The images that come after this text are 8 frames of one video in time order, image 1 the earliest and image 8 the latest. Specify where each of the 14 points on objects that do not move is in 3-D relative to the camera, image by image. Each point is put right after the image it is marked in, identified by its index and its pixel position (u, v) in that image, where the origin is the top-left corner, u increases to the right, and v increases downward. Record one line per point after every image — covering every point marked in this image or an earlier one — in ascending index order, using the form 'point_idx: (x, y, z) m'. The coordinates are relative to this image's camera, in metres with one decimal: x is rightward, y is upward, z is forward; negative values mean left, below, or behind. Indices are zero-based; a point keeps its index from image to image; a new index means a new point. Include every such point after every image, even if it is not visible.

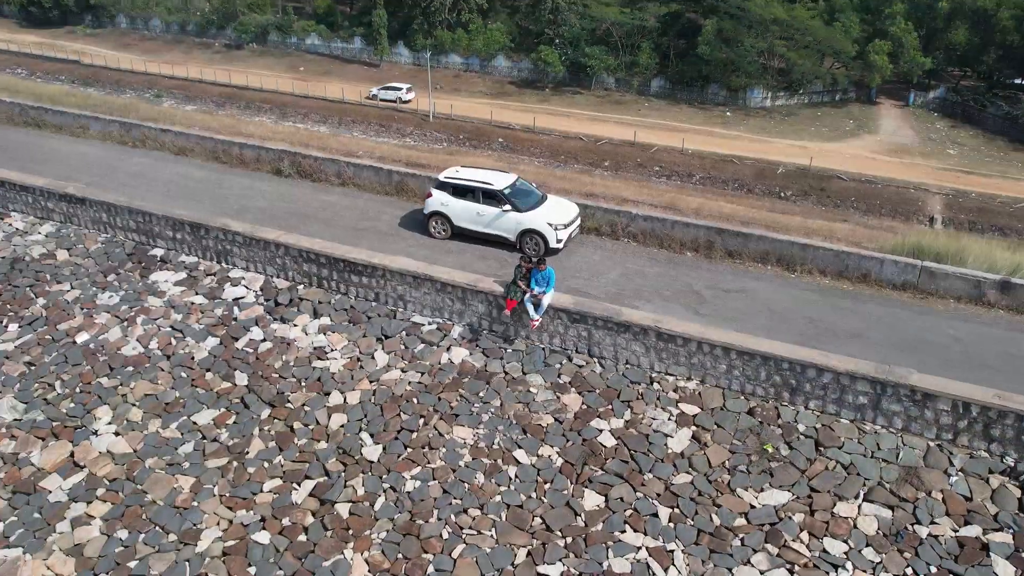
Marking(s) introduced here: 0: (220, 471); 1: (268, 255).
0: (-2.5, -1.5, +5.7) m
1: (-2.6, +0.5, +7.2) m
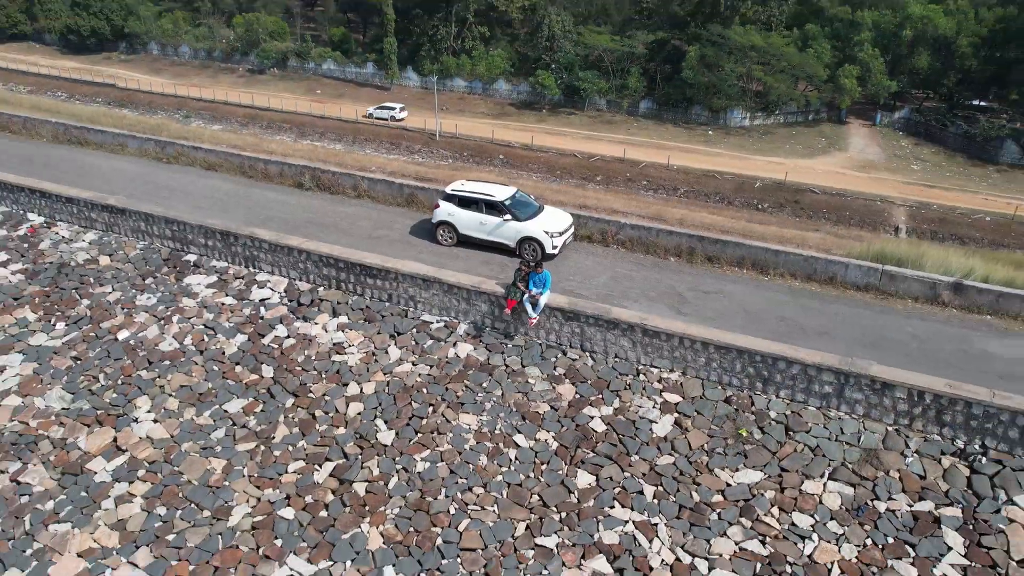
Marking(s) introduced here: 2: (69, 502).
0: (-2.5, -1.6, +6.3) m
1: (-2.6, +0.4, +7.9) m
2: (-4.2, -2.0, +6.2) m
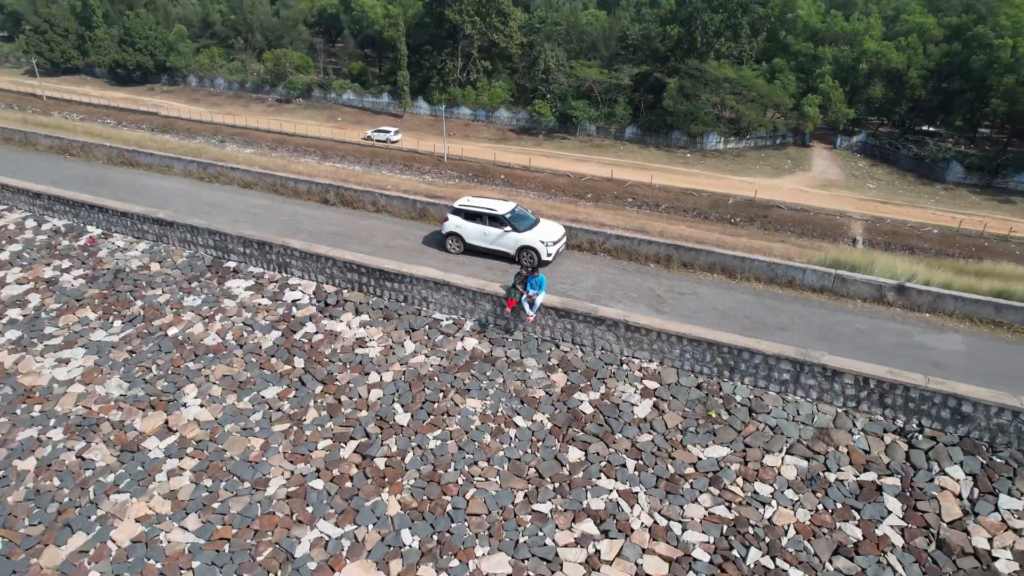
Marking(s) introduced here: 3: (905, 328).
0: (-2.5, -1.6, +7.2) m
1: (-2.6, +0.3, +8.8) m
2: (-4.2, -2.0, +7.0) m
3: (+4.9, -0.5, +8.0) m
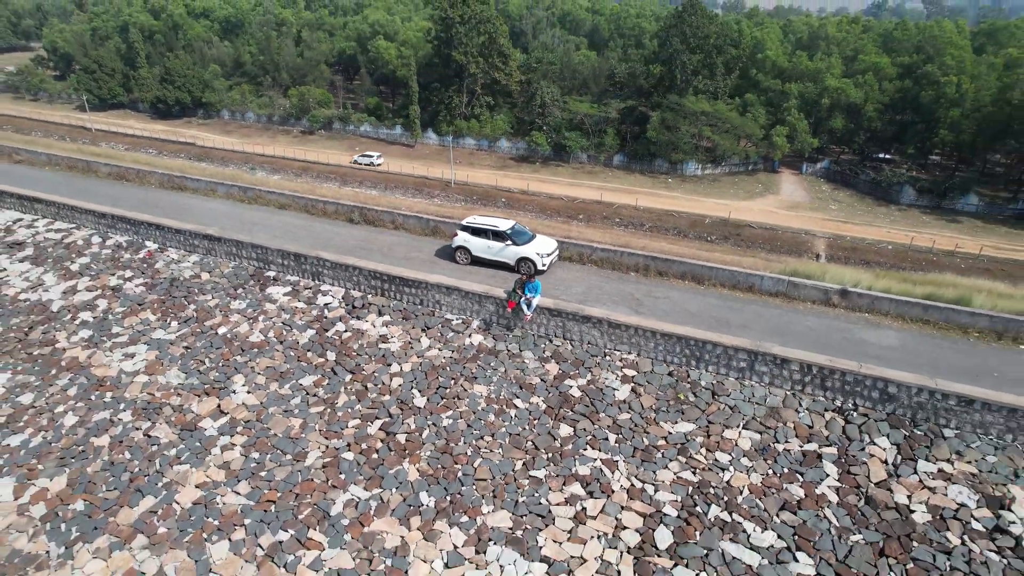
0: (-2.5, -1.6, +8.4) m
1: (-2.6, +0.2, +10.1) m
2: (-4.1, -2.0, +8.2) m
3: (+4.9, -0.5, +9.3) m
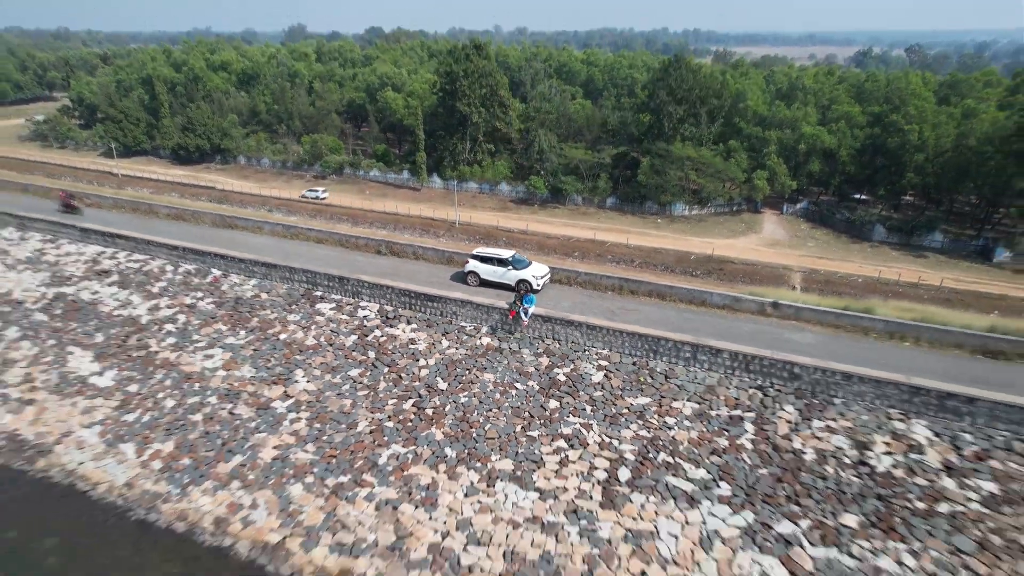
0: (-2.5, -1.8, +11.0) m
1: (-2.6, -0.1, +12.7) m
2: (-4.1, -2.2, +10.7) m
3: (+4.9, -0.7, +11.9) m
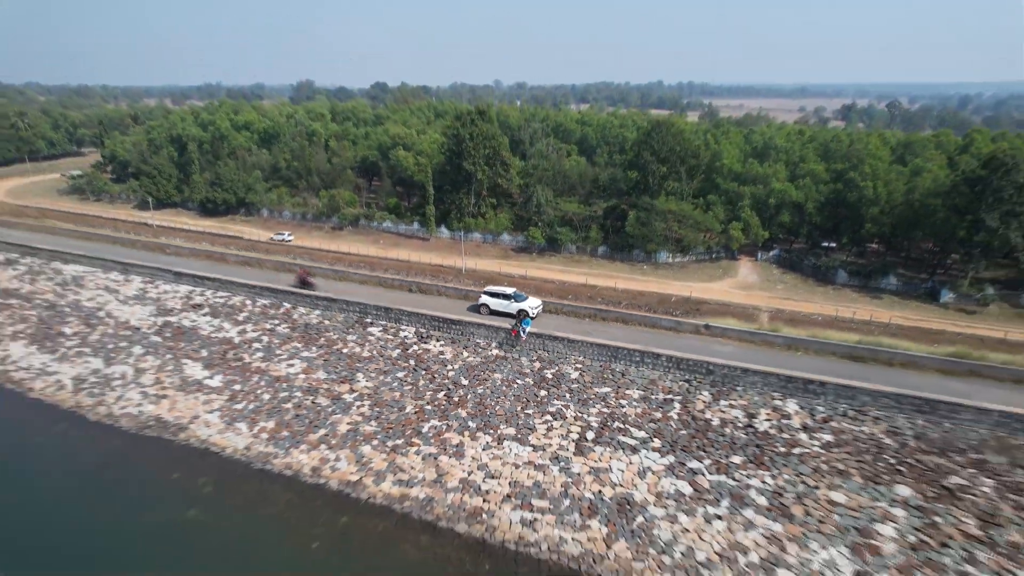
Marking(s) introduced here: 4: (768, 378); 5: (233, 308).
0: (-2.4, -2.4, +15.3) m
1: (-2.6, -0.8, +17.3) m
2: (-4.1, -2.8, +15.1) m
3: (+5.0, -1.4, +16.3) m
4: (+5.6, -2.0, +13.9) m
5: (-8.6, -0.6, +19.8) m
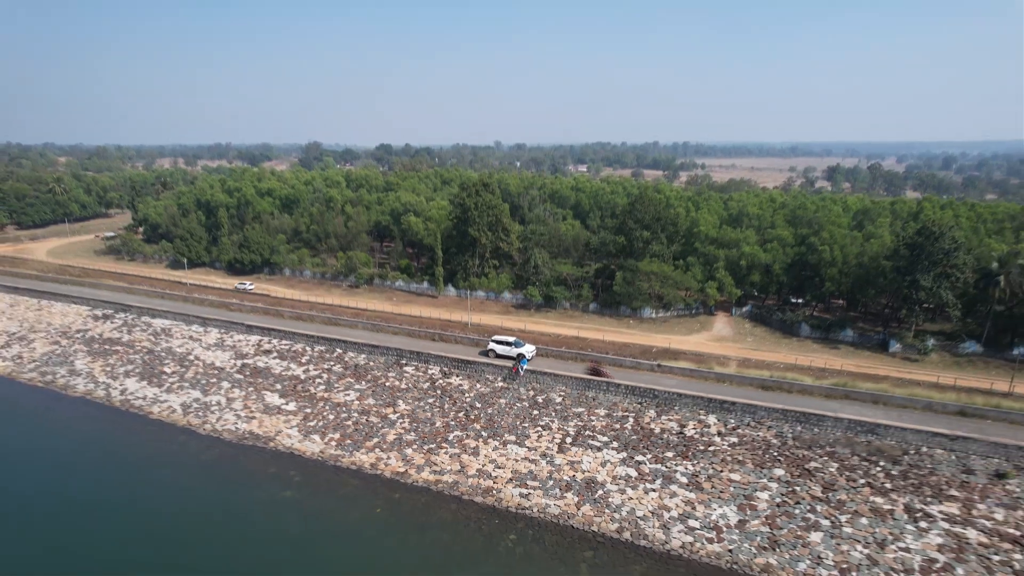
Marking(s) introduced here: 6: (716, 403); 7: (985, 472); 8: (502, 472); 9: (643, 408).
0: (-2.4, -4.0, +20.8) m
1: (-2.5, -2.5, +22.9) m
2: (-4.0, -4.3, +20.5) m
3: (+5.0, -3.0, +21.9) m
4: (+5.6, -3.4, +19.4) m
5: (-8.6, -2.6, +25.4) m
6: (+6.0, -3.4, +19.1) m
7: (+11.6, -4.5, +15.7) m
8: (-0.3, -5.1, +17.9) m
9: (+4.1, -3.7, +20.0) m
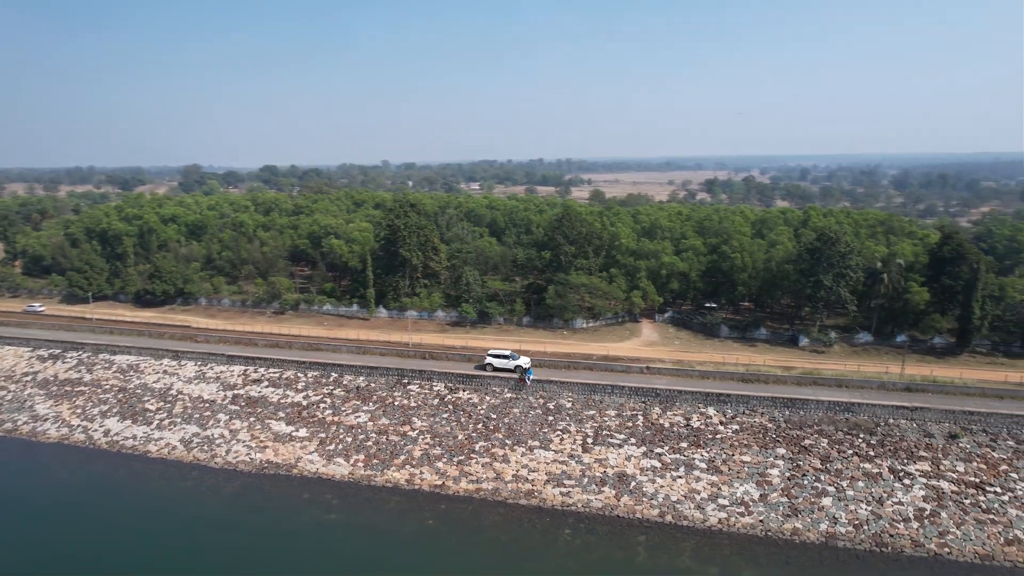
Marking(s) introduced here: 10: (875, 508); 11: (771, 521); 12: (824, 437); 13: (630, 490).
0: (-1.9, -4.6, +21.7) m
1: (-2.4, -3.2, +23.7) m
2: (-3.5, -5.0, +21.1) m
3: (+5.2, -3.4, +24.0) m
4: (+6.2, -3.6, +21.6) m
5: (-8.8, -3.6, +25.2) m
6: (+6.7, -3.6, +21.4) m
7: (+12.7, -4.3, +19.0) m
8: (+0.7, -5.6, +19.1) m
9: (+4.6, -4.0, +21.9) m
10: (+9.6, -5.8, +16.9) m
11: (+6.8, -6.1, +16.9) m
12: (+9.4, -4.5, +19.4) m
13: (+3.3, -5.8, +18.3) m
